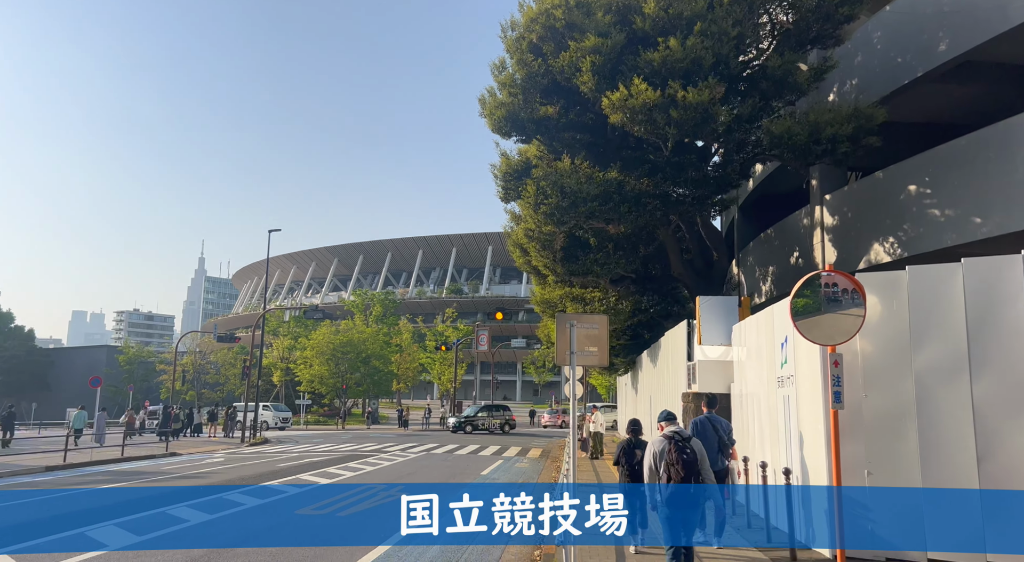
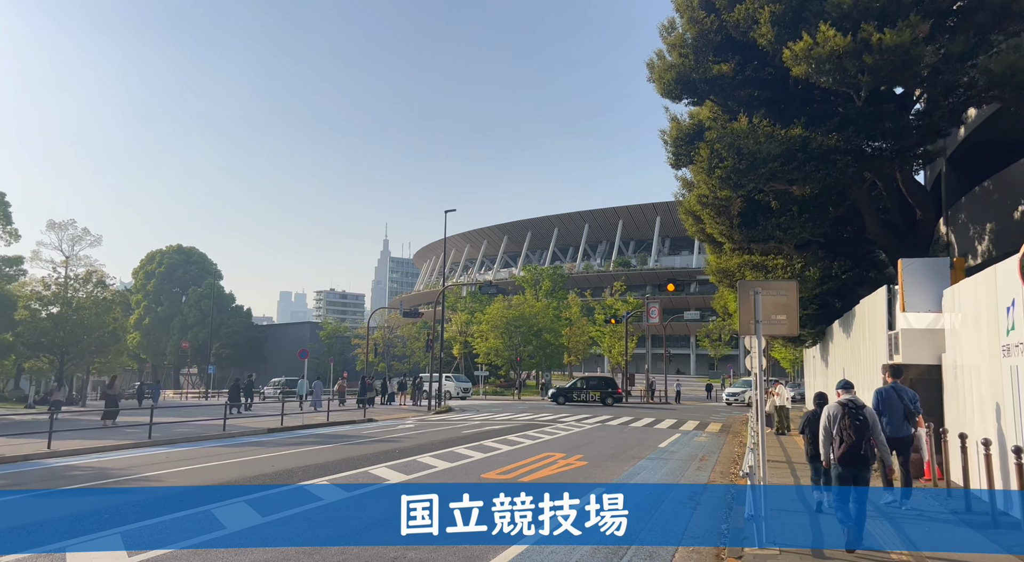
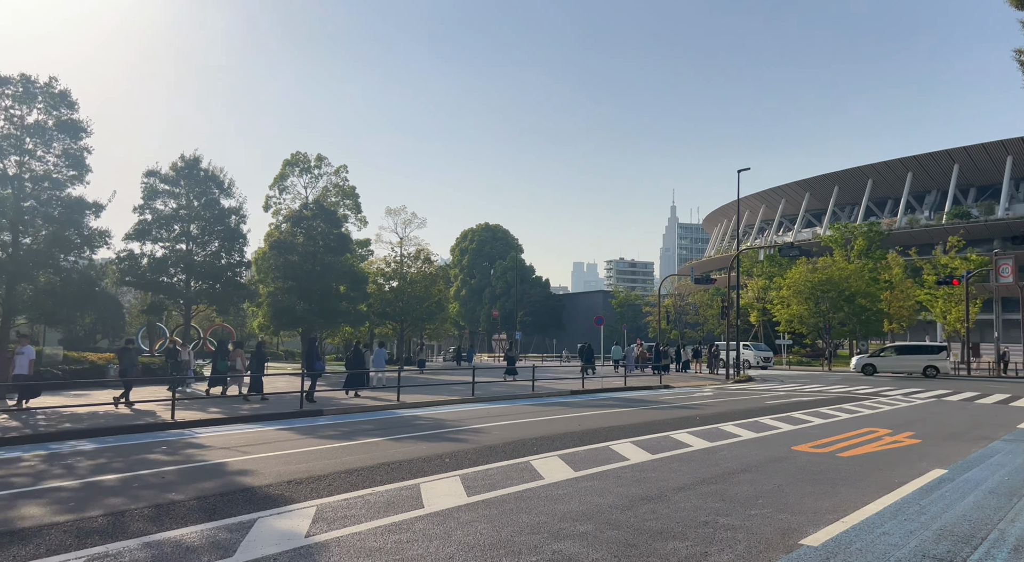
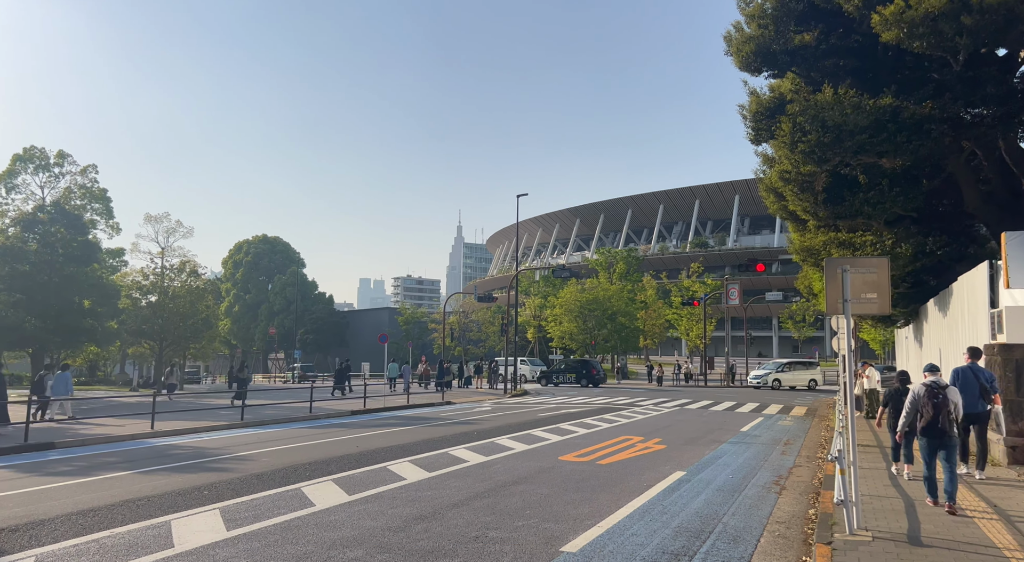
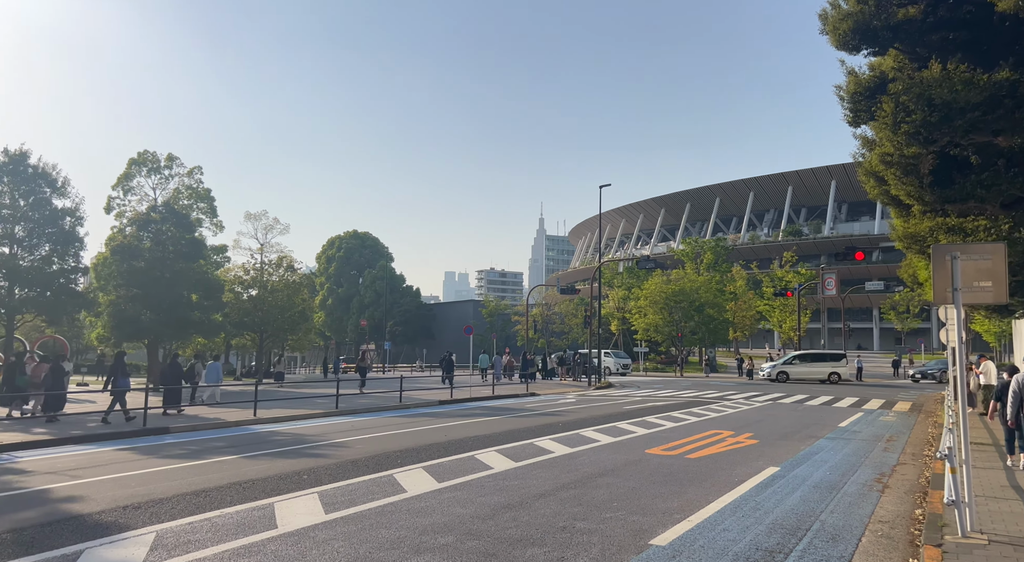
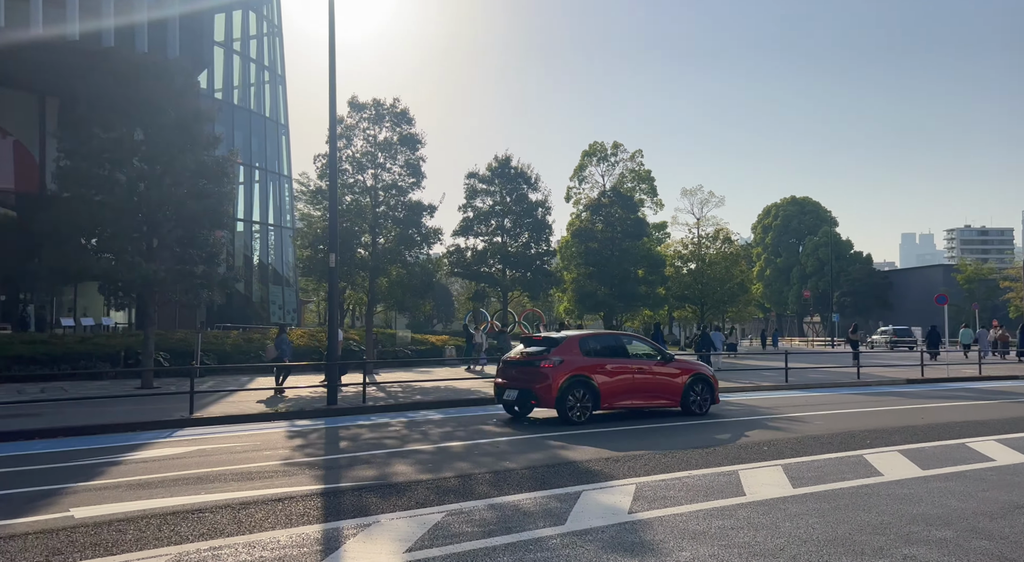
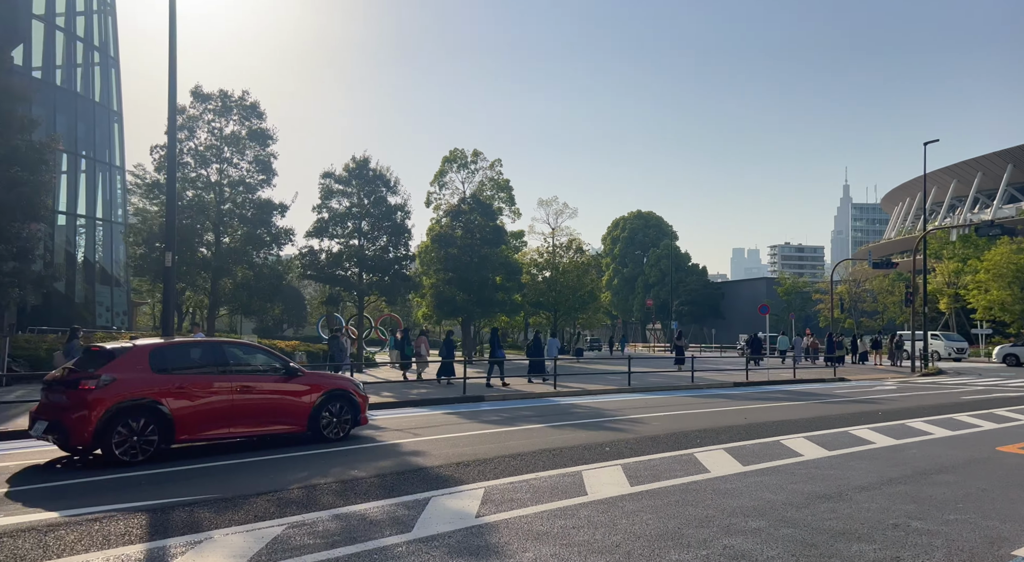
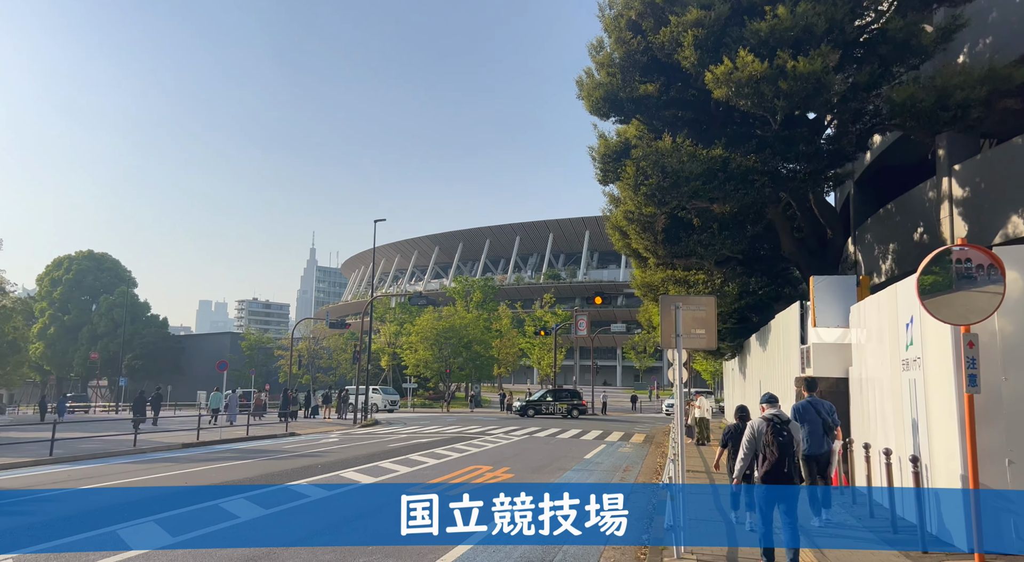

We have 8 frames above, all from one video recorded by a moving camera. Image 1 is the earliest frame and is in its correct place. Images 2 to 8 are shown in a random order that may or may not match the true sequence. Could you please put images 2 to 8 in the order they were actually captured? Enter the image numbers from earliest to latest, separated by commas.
8, 2, 4, 5, 3, 7, 6
